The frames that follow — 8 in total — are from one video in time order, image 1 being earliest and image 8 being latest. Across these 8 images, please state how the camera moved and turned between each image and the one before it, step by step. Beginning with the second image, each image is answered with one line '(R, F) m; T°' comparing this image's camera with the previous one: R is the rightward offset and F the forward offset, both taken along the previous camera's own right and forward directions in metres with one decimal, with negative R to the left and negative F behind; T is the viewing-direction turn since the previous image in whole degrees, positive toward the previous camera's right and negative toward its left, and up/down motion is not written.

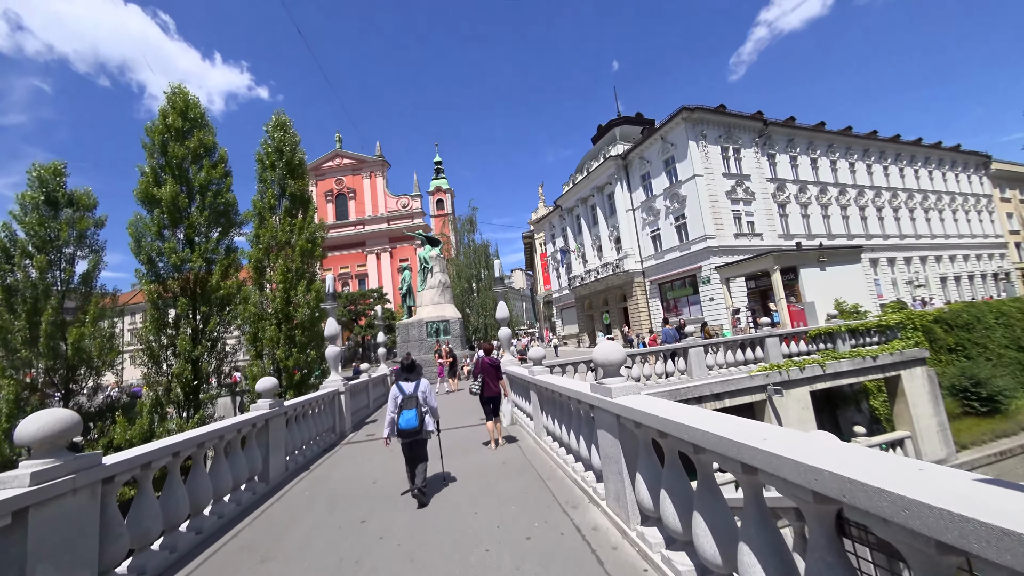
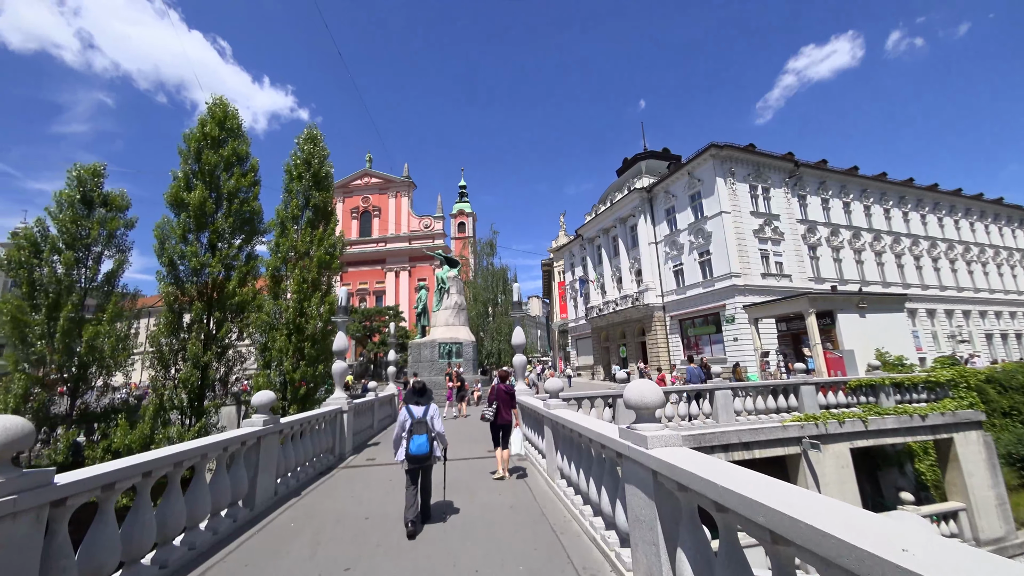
(-0.1, +0.4) m; -2°
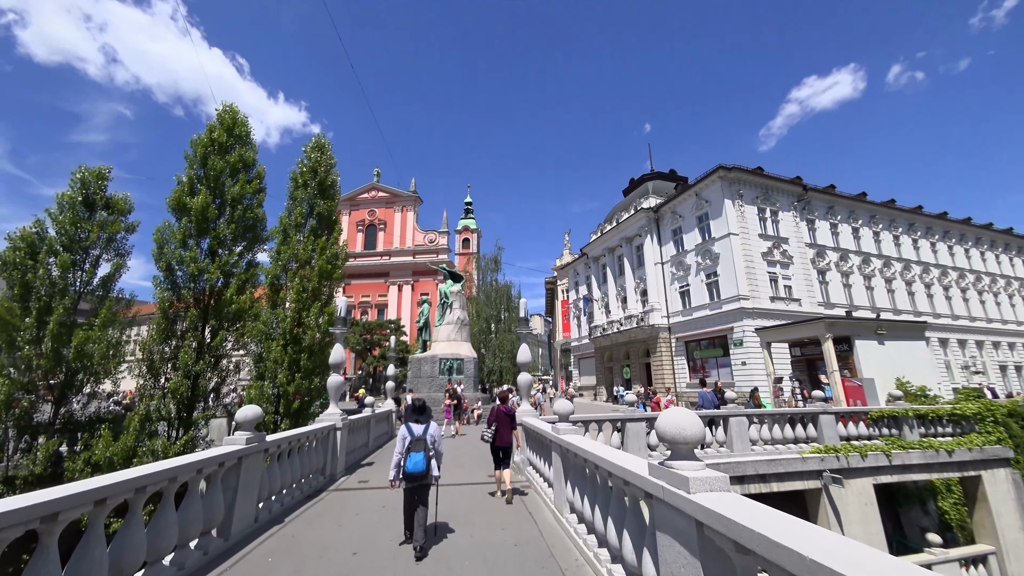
(-0.1, +0.3) m; 0°
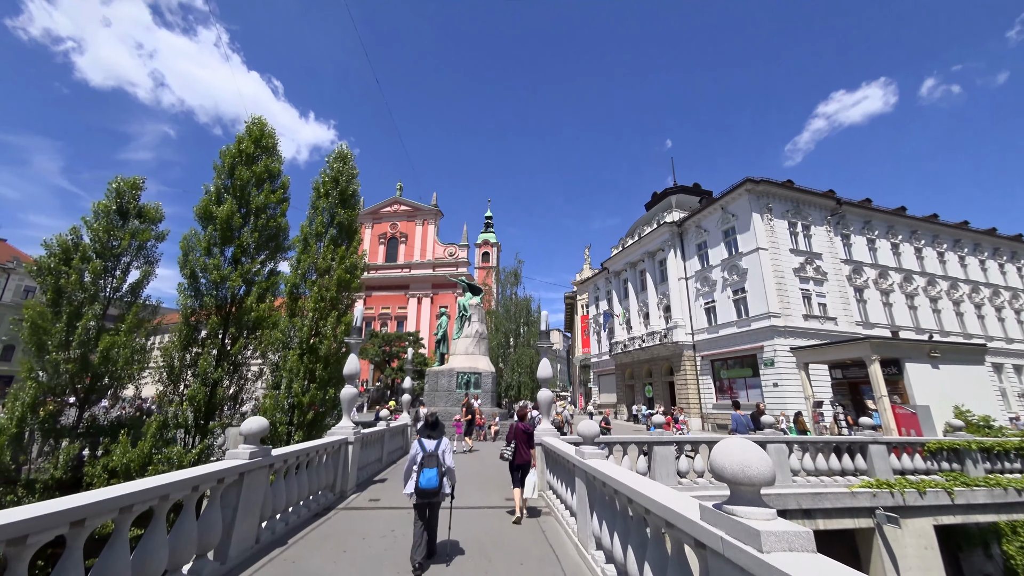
(0.0, +0.3) m; -3°
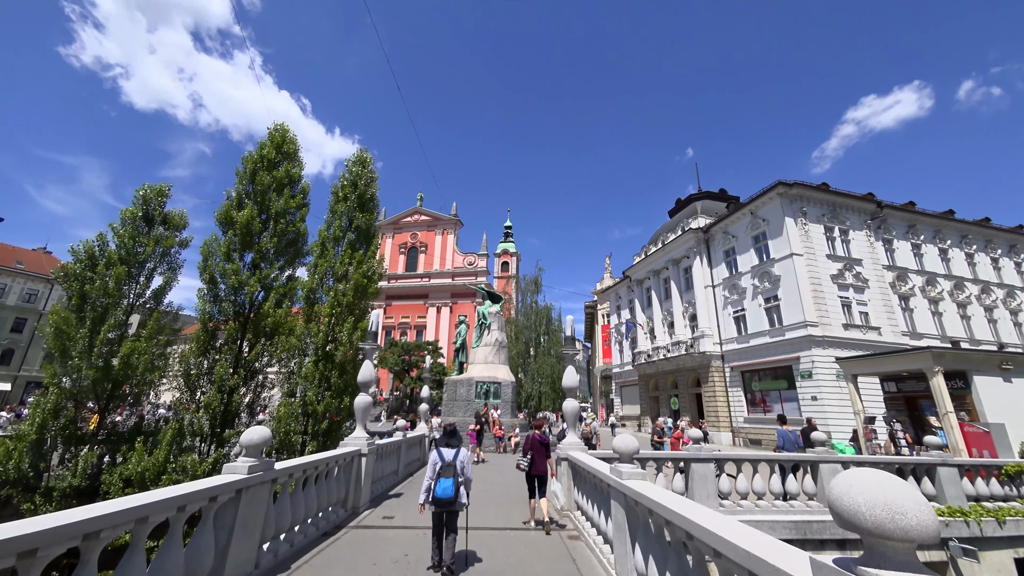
(-0.1, +0.5) m; -3°
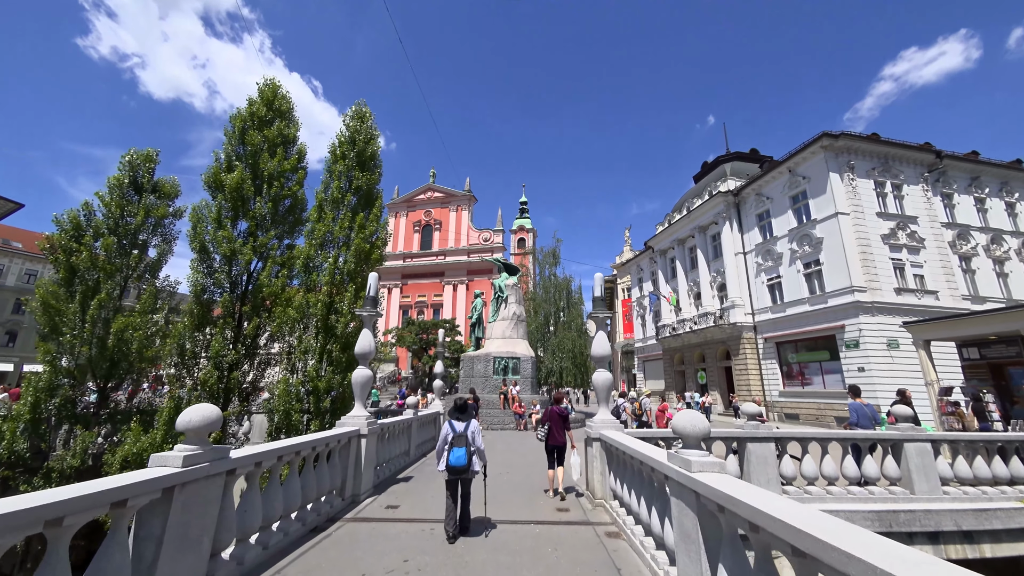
(0.0, +1.1) m; -3°
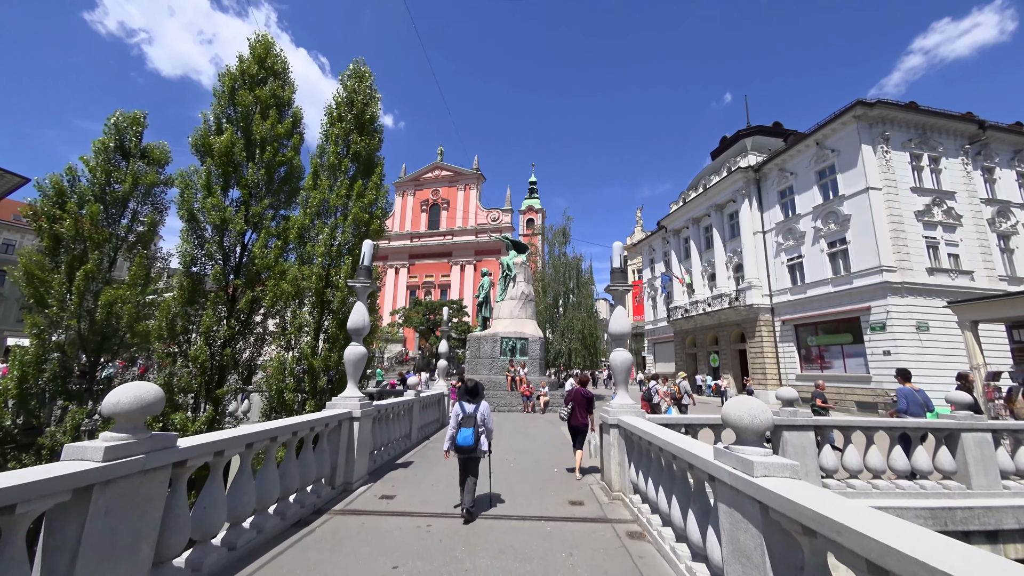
(0.0, +0.7) m; -1°
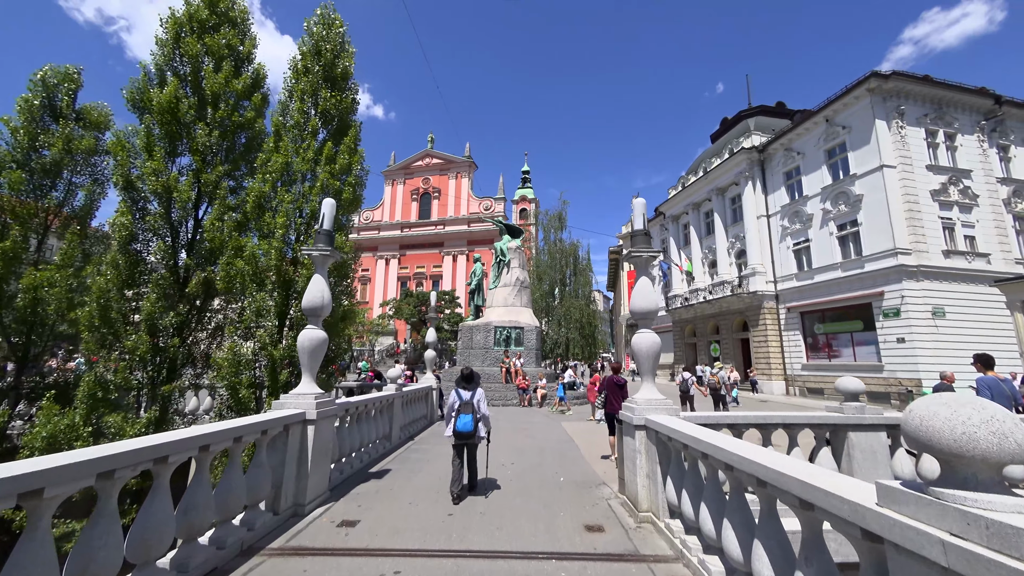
(0.0, +1.1) m; +1°
